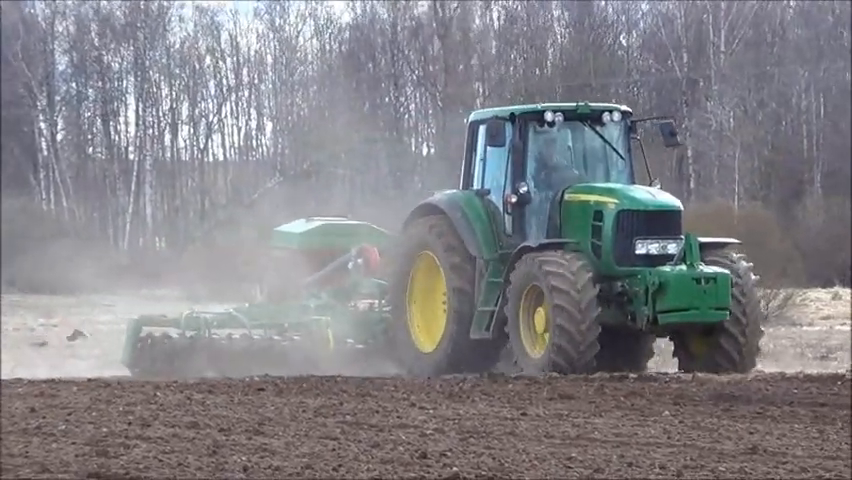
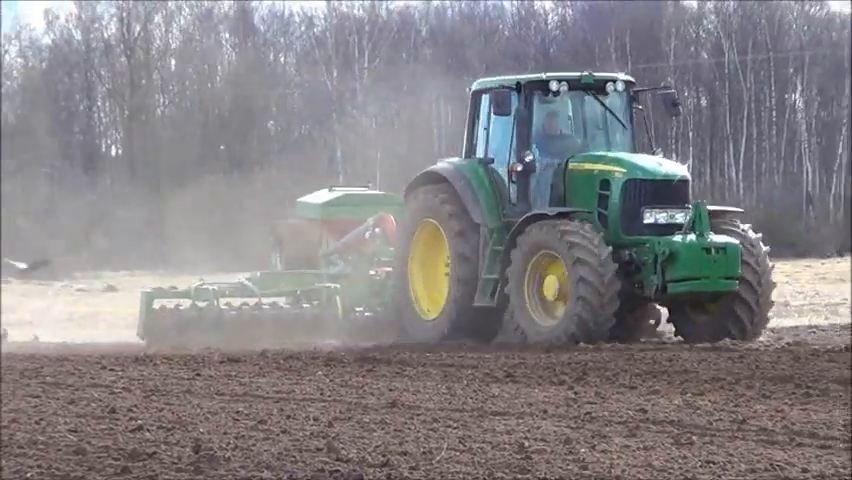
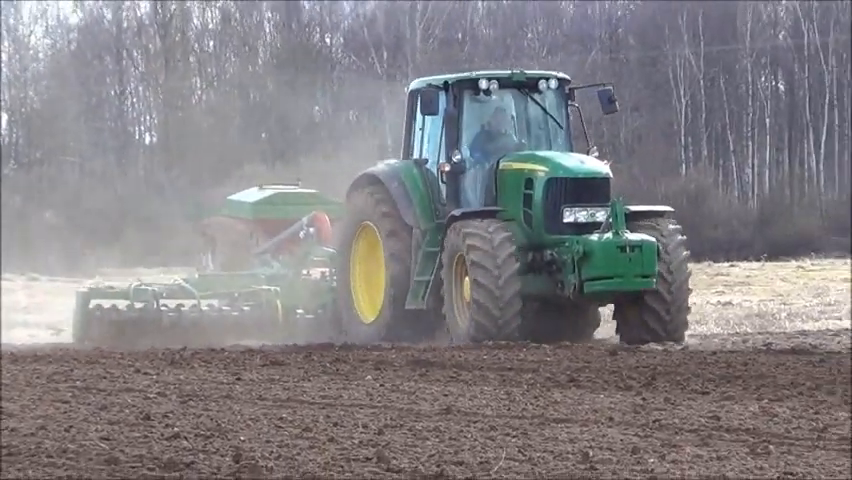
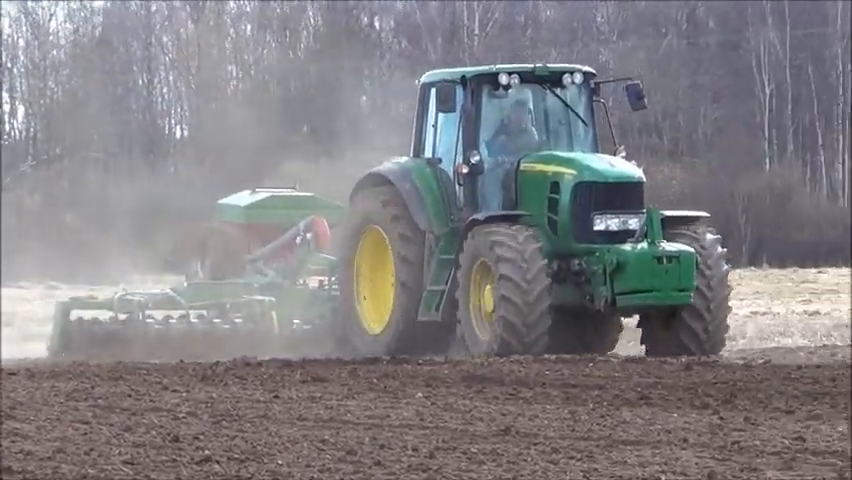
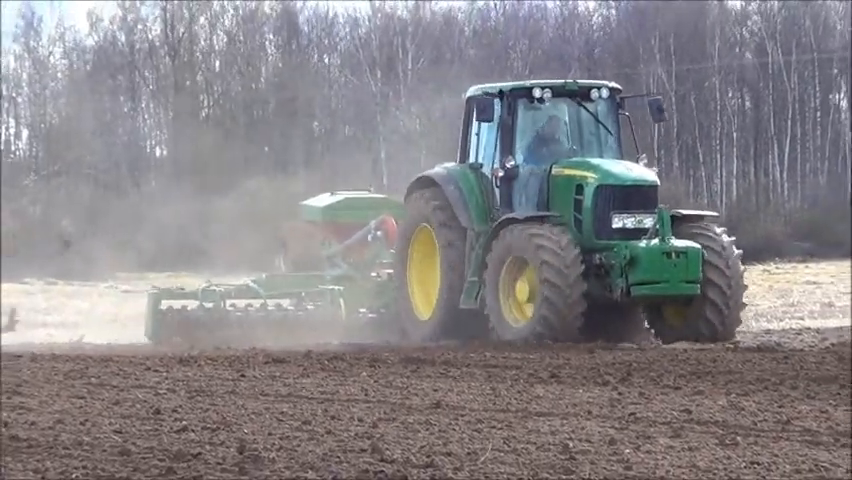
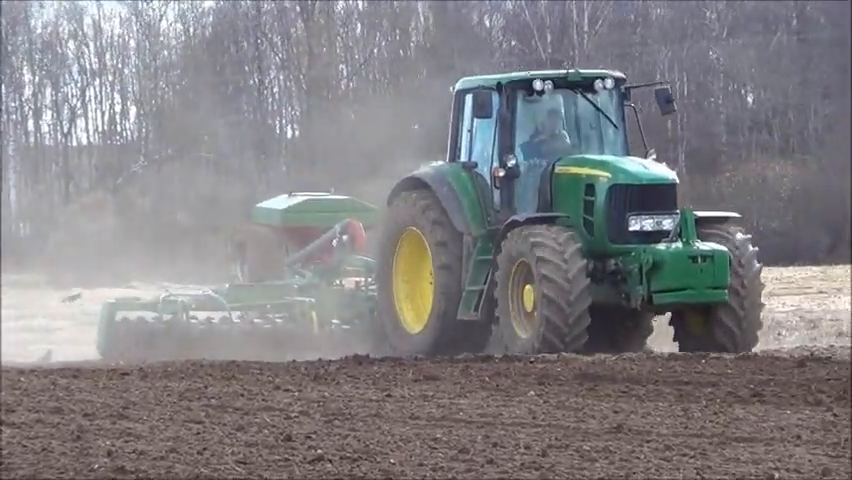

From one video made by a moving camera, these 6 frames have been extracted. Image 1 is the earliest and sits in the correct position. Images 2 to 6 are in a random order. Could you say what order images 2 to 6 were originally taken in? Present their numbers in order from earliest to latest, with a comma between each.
6, 4, 3, 5, 2
